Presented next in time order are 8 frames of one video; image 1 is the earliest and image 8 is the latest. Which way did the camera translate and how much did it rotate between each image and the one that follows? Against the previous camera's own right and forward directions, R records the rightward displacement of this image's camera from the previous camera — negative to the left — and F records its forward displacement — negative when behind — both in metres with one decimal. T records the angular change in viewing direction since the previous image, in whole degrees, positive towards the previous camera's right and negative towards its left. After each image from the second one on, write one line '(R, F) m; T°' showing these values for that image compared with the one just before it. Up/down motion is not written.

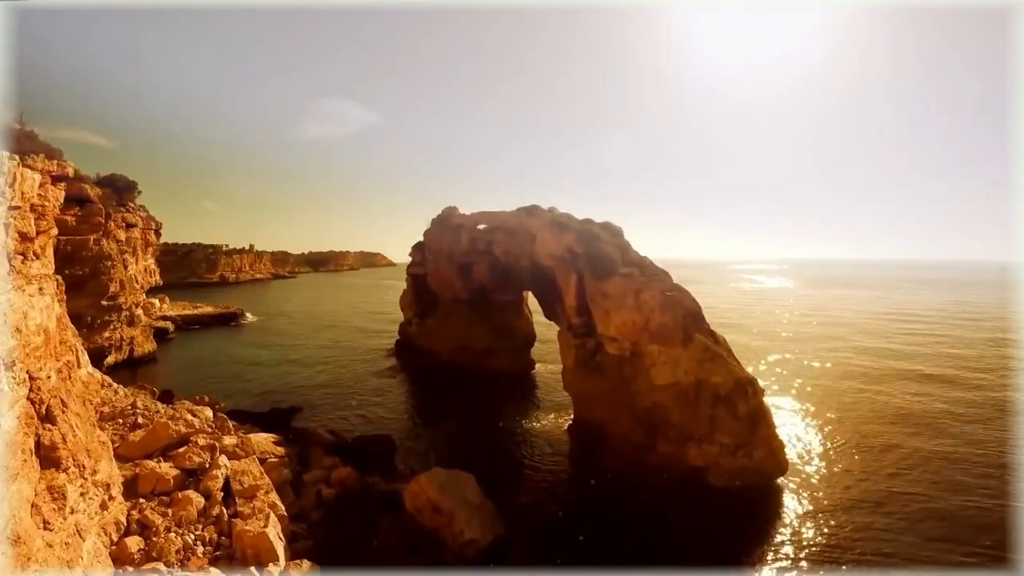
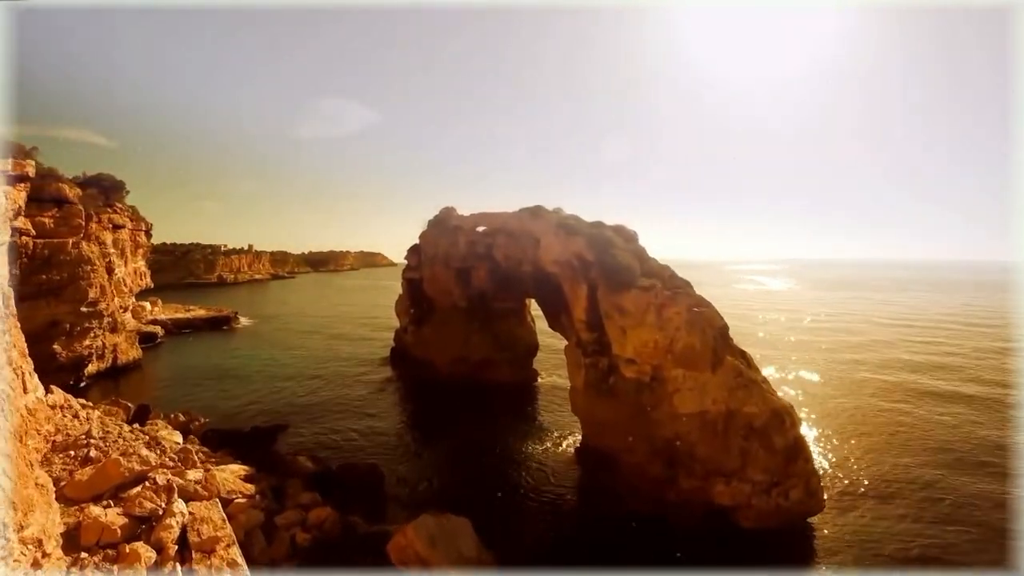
(-0.1, +2.5) m; 0°
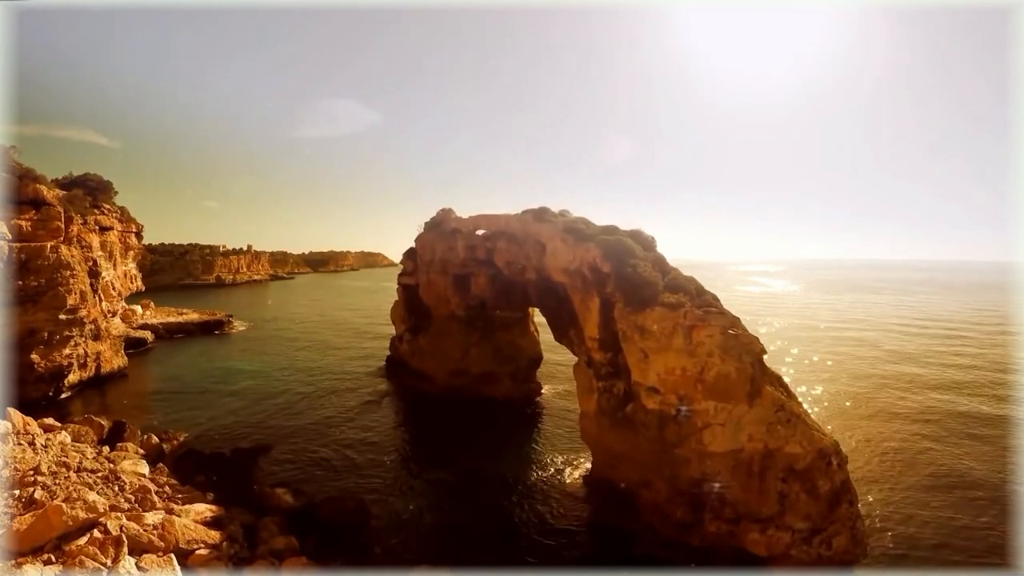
(-0.1, +2.3) m; 0°
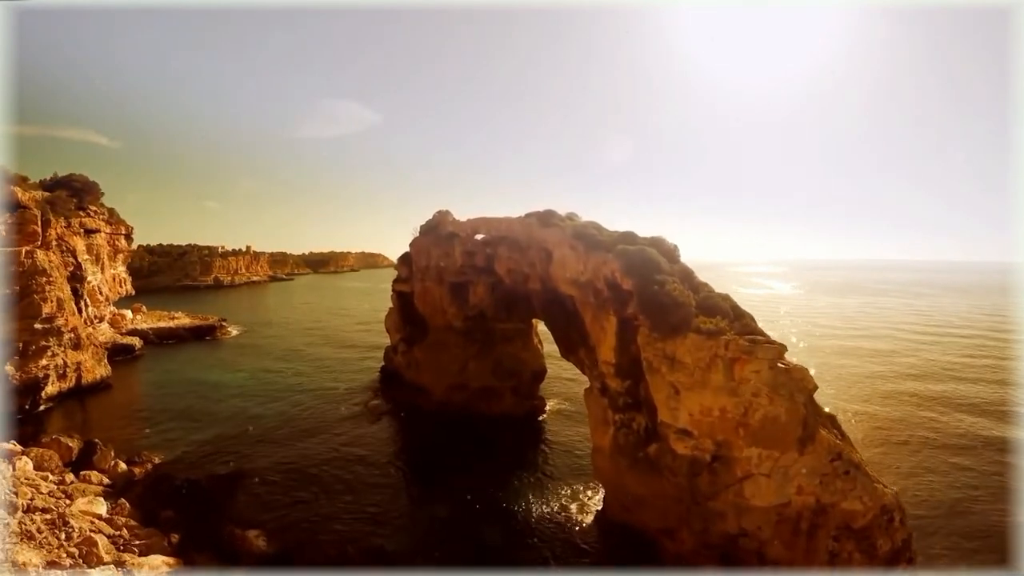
(-0.1, +2.3) m; 0°
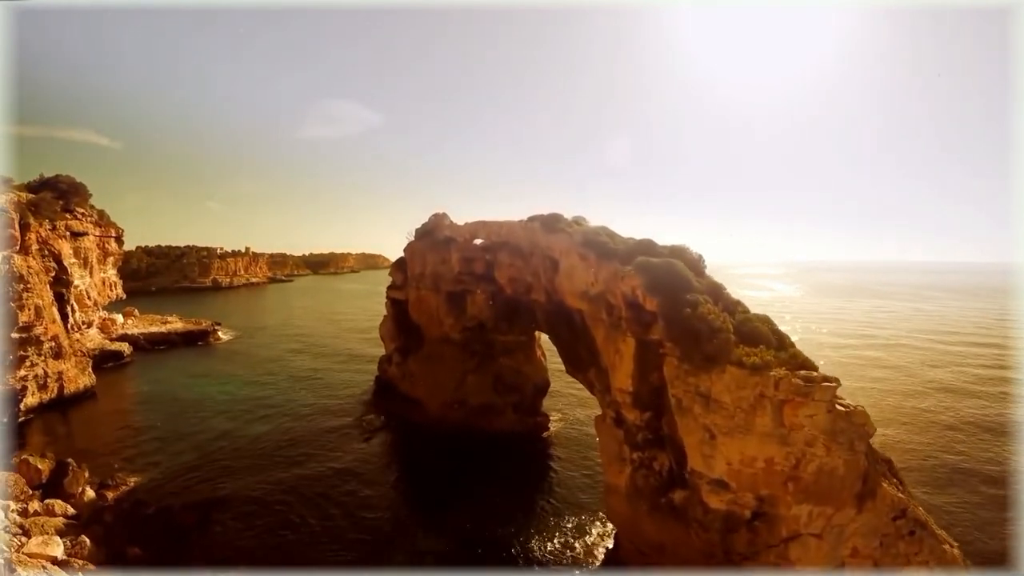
(-0.1, +2.0) m; 0°
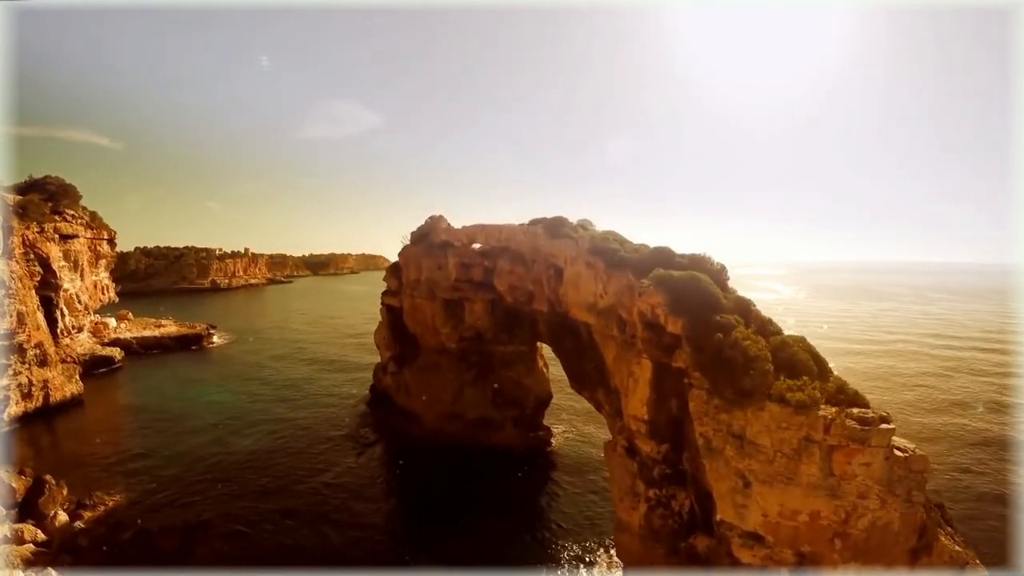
(0.0, +1.5) m; 0°
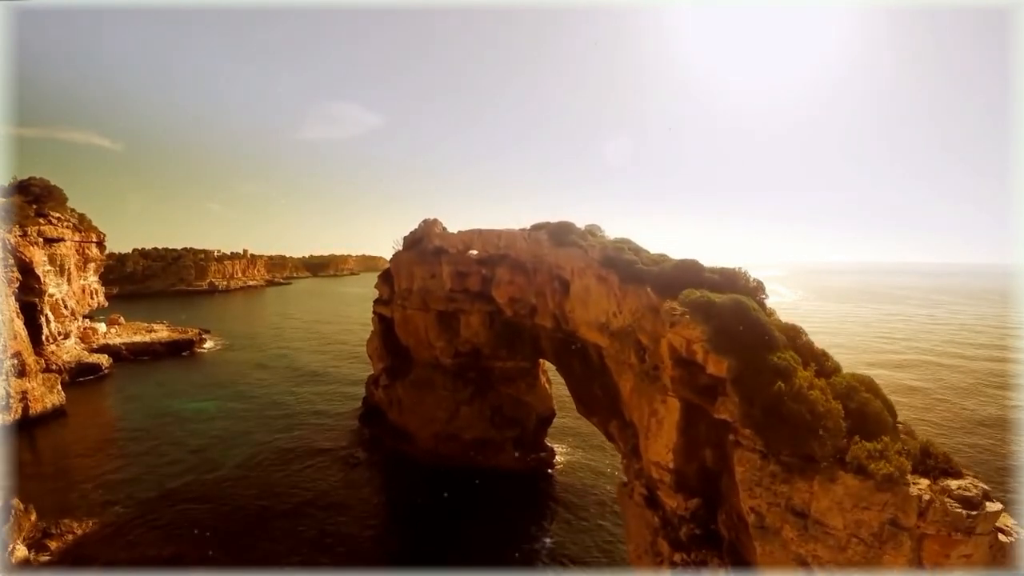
(0.0, +1.9) m; 0°
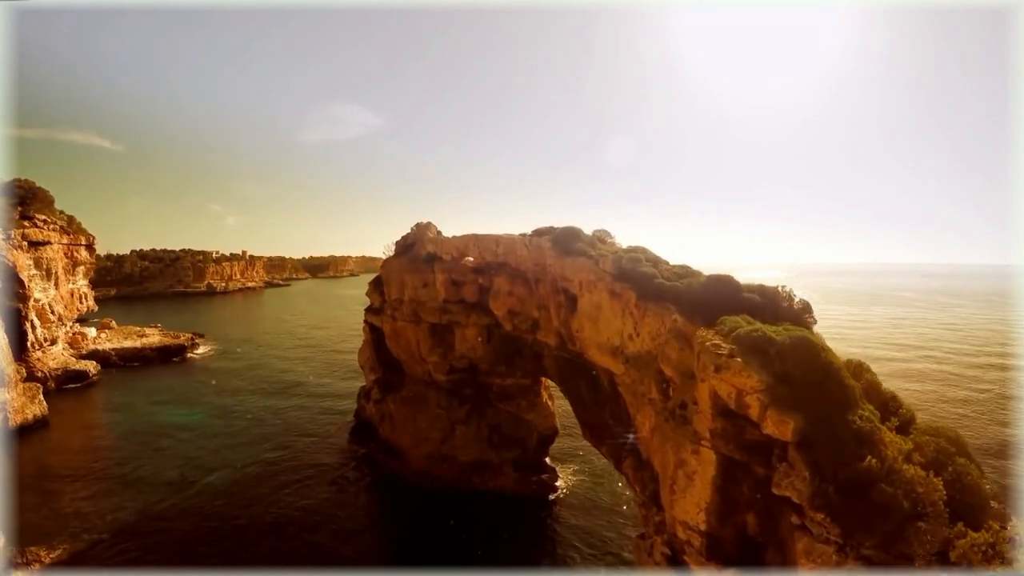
(0.0, +1.8) m; 0°
